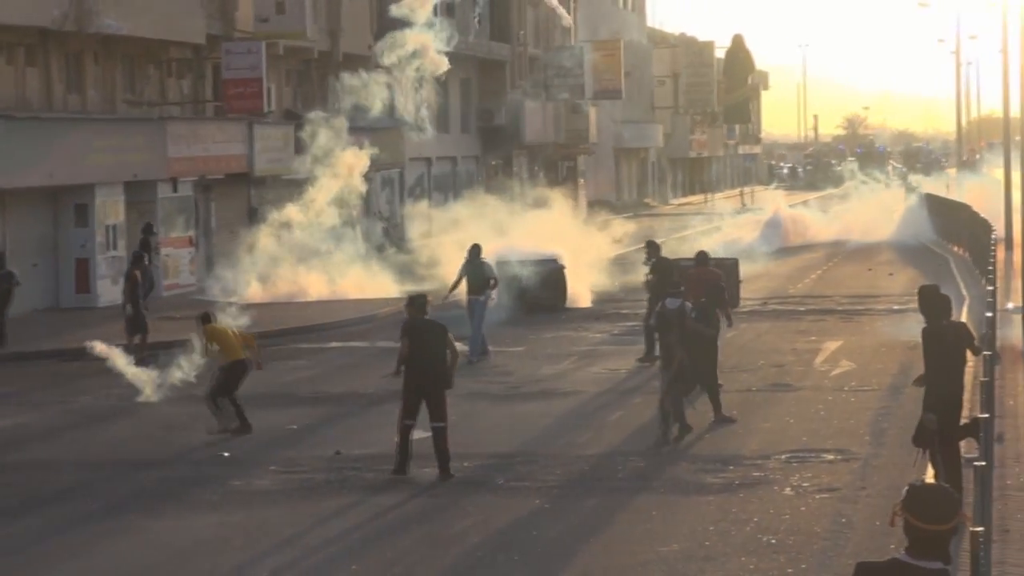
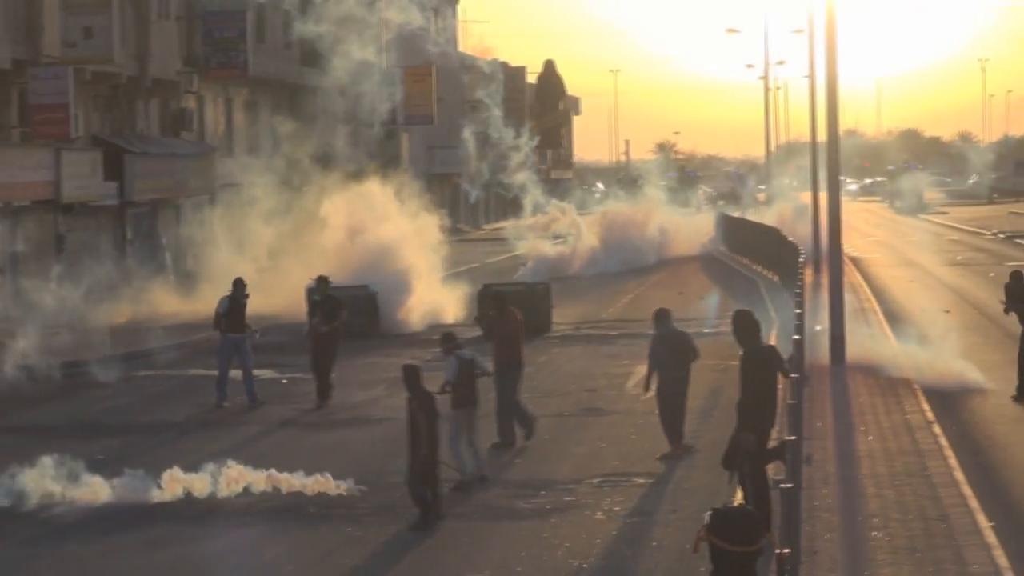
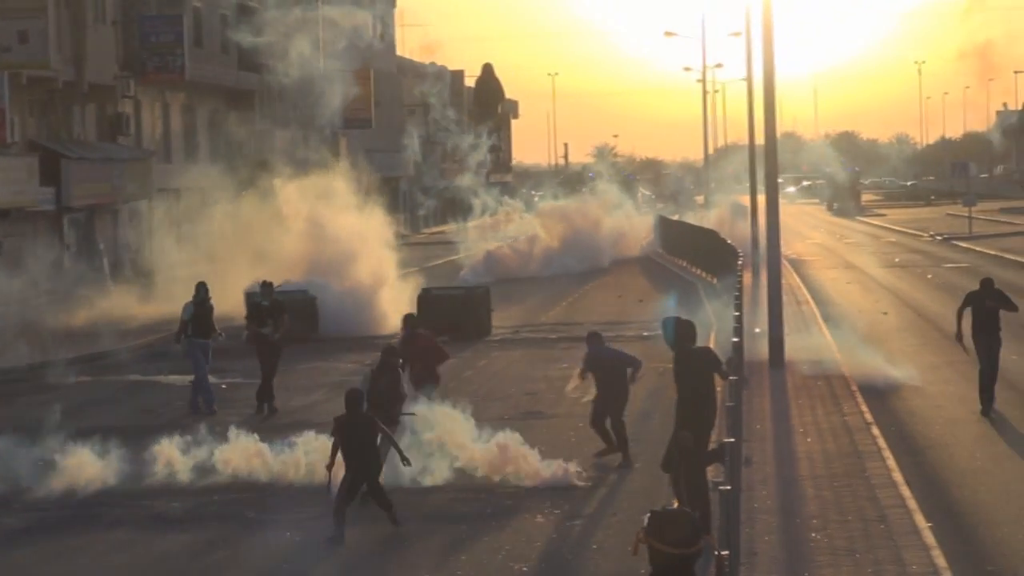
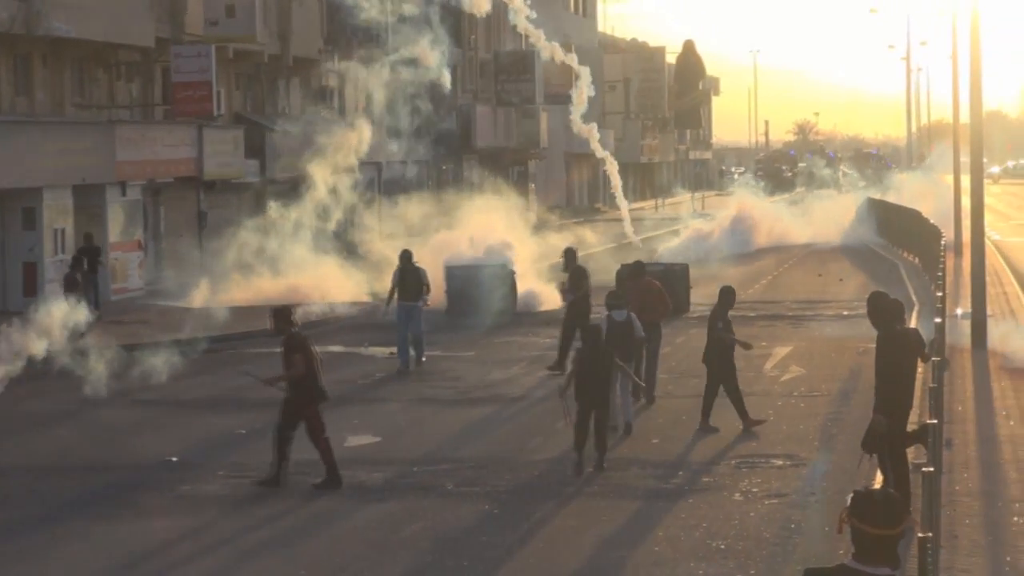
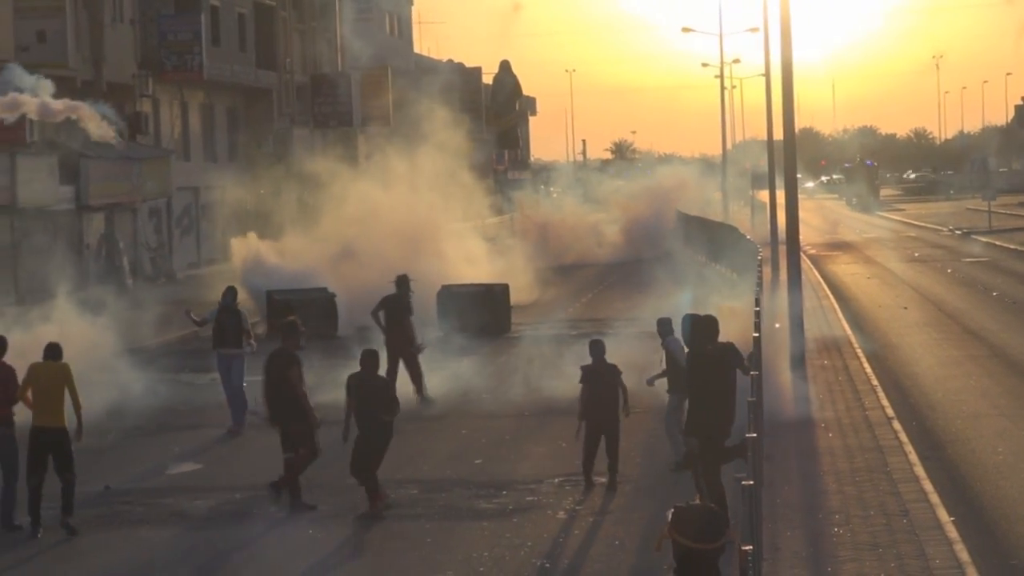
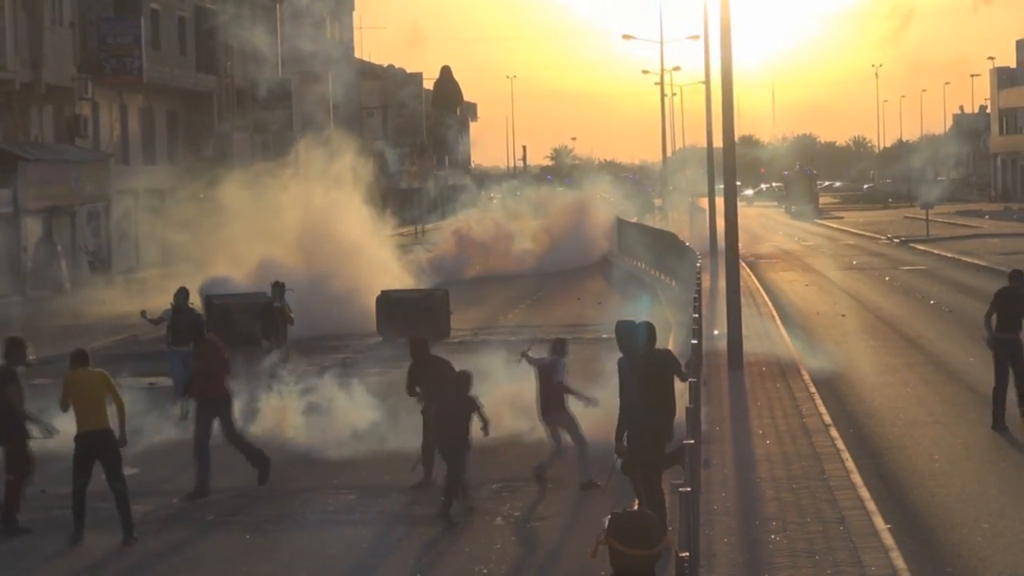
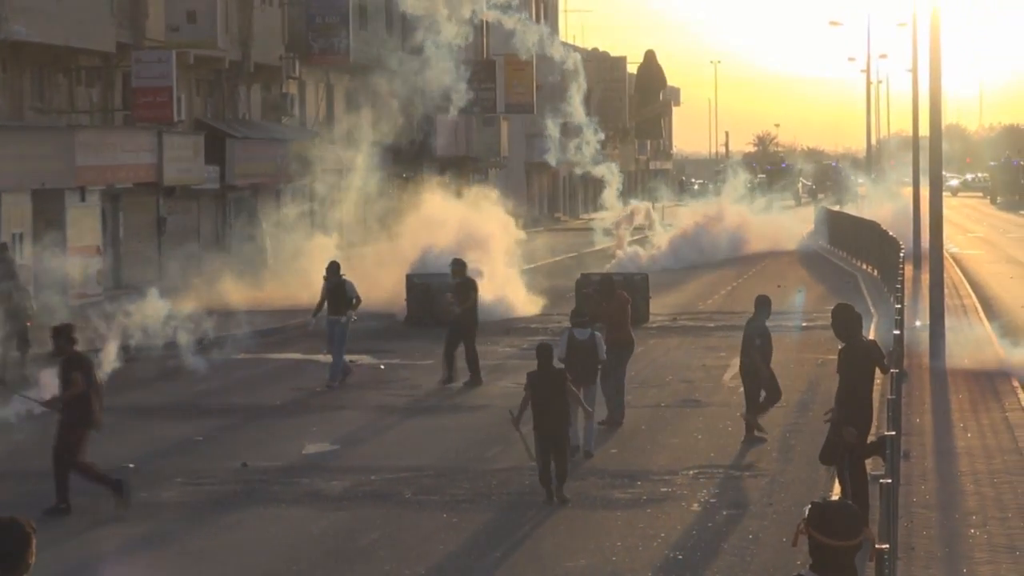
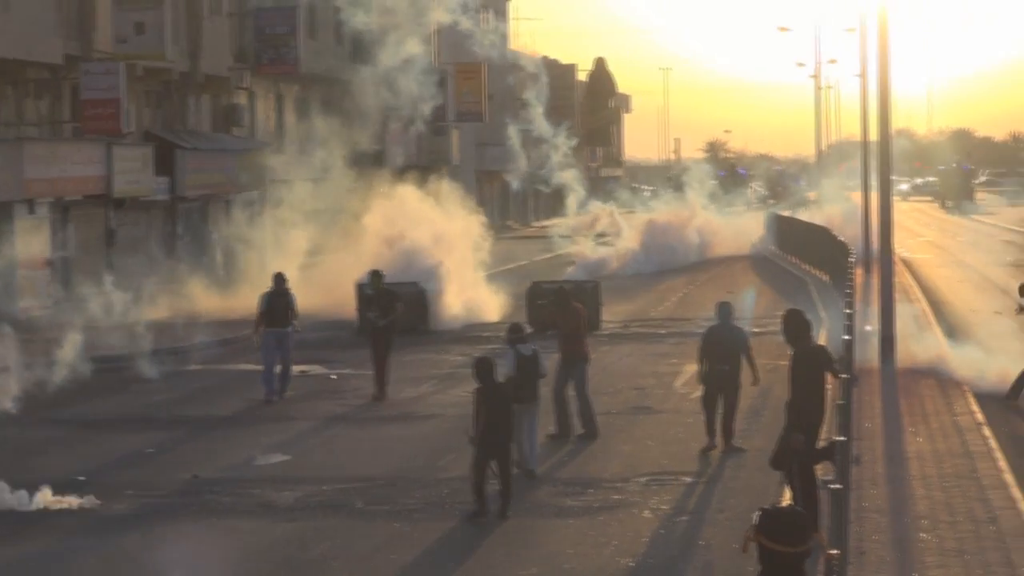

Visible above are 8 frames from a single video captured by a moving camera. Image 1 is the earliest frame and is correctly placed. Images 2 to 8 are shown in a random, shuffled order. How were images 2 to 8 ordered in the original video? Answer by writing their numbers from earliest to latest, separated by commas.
4, 7, 8, 2, 3, 6, 5
